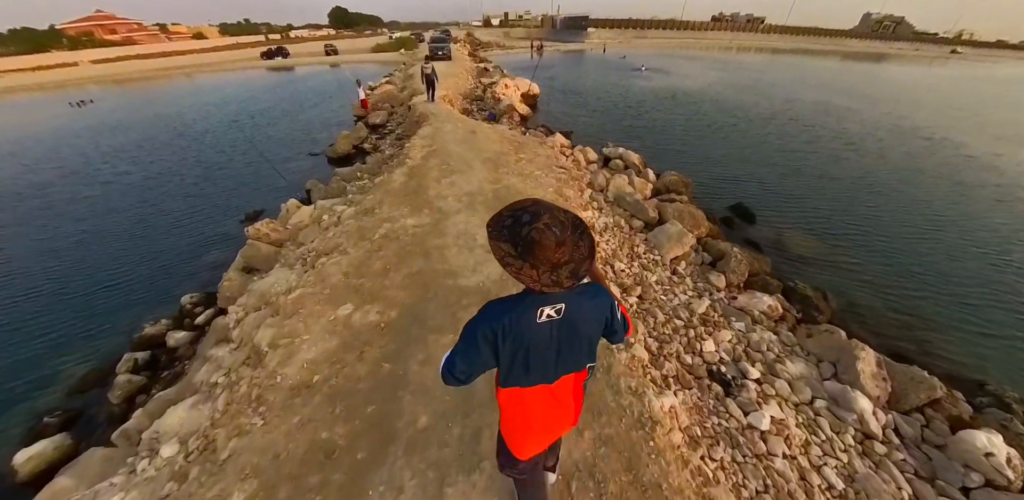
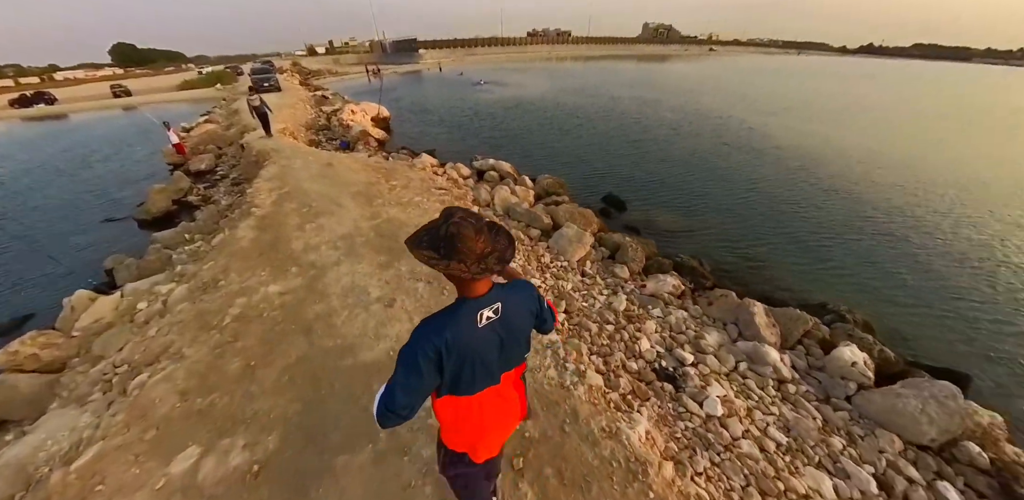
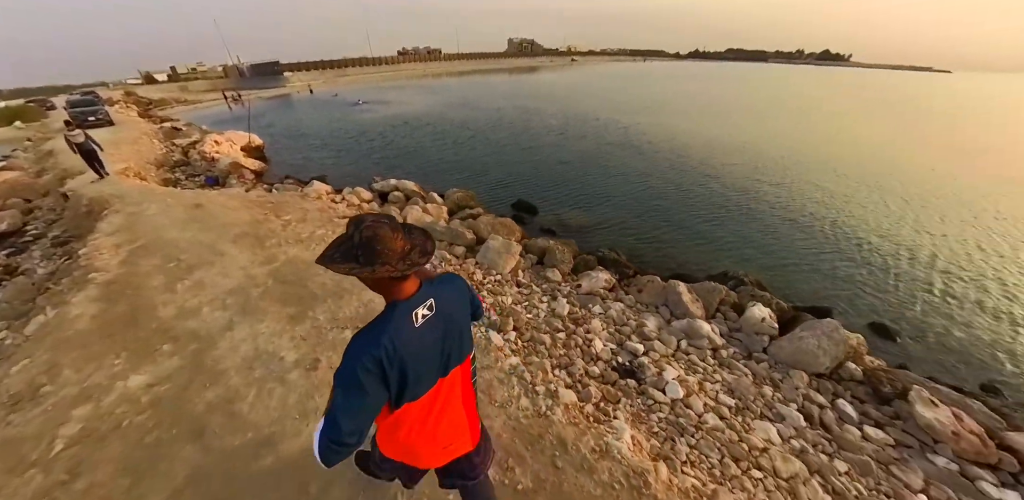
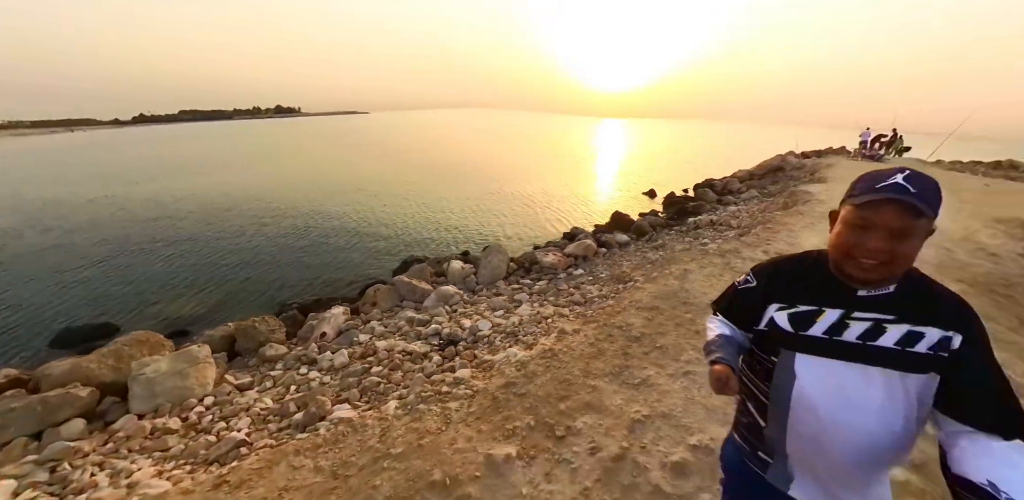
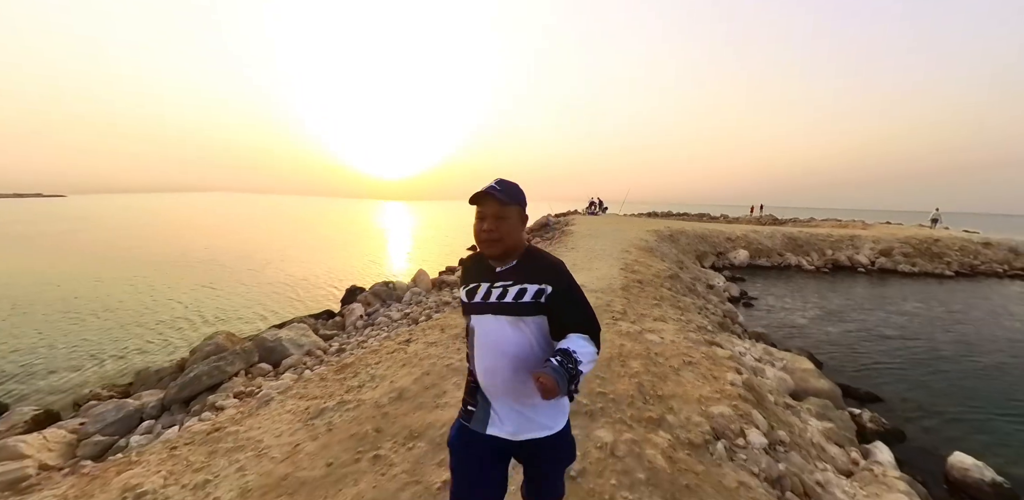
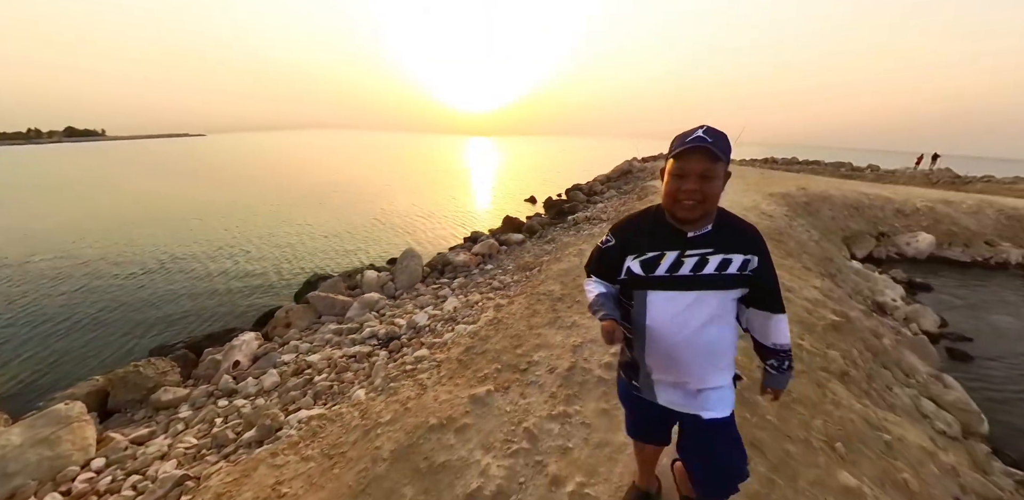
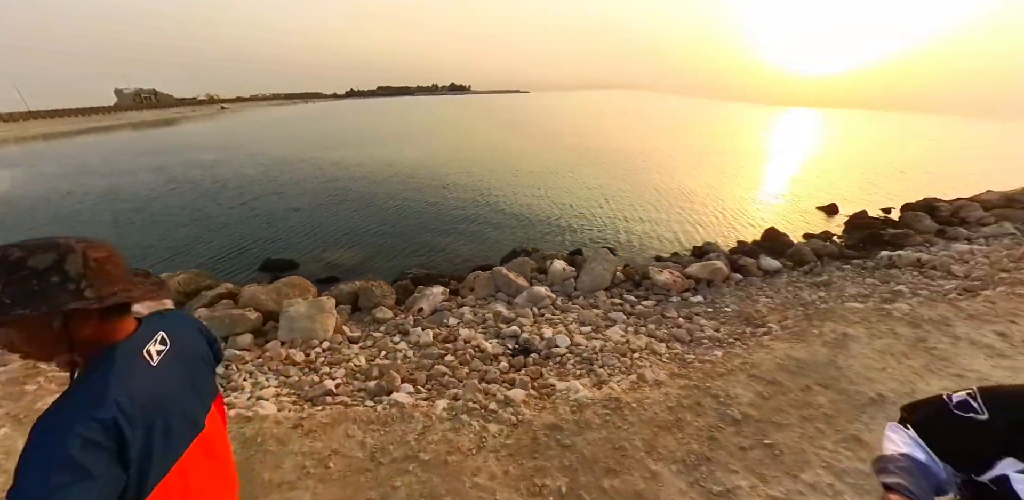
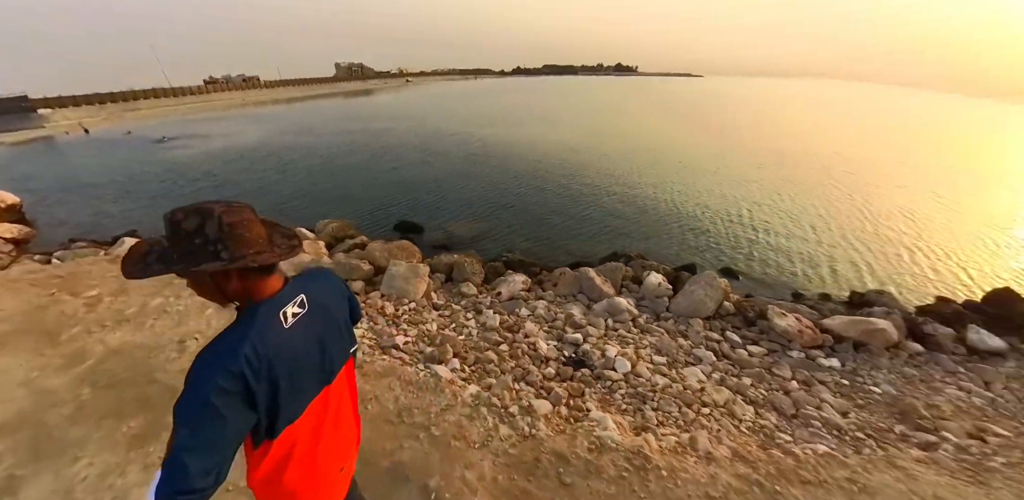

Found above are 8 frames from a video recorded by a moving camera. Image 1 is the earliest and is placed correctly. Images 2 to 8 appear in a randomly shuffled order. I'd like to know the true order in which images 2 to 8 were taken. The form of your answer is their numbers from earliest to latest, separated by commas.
2, 3, 8, 7, 4, 6, 5
